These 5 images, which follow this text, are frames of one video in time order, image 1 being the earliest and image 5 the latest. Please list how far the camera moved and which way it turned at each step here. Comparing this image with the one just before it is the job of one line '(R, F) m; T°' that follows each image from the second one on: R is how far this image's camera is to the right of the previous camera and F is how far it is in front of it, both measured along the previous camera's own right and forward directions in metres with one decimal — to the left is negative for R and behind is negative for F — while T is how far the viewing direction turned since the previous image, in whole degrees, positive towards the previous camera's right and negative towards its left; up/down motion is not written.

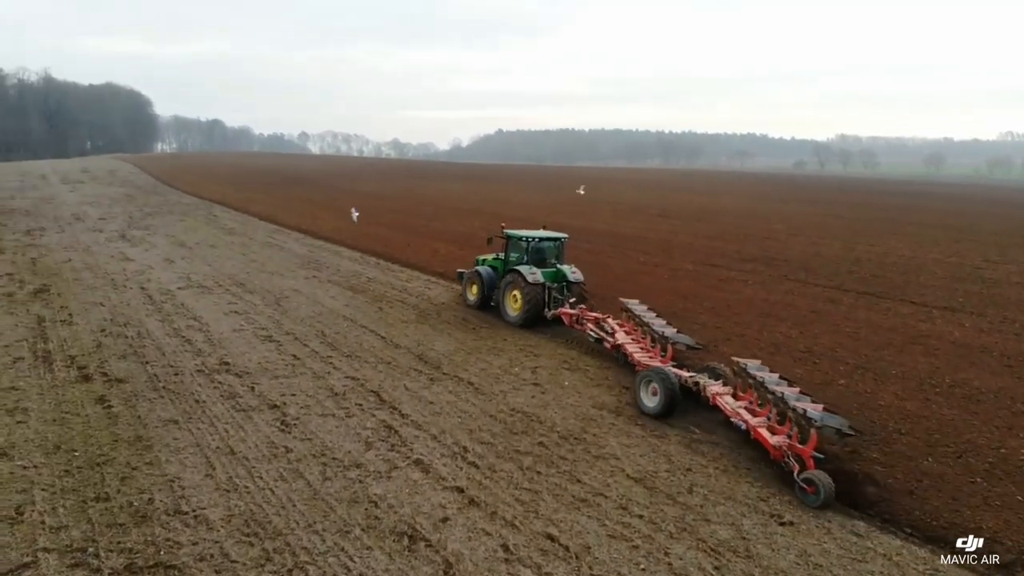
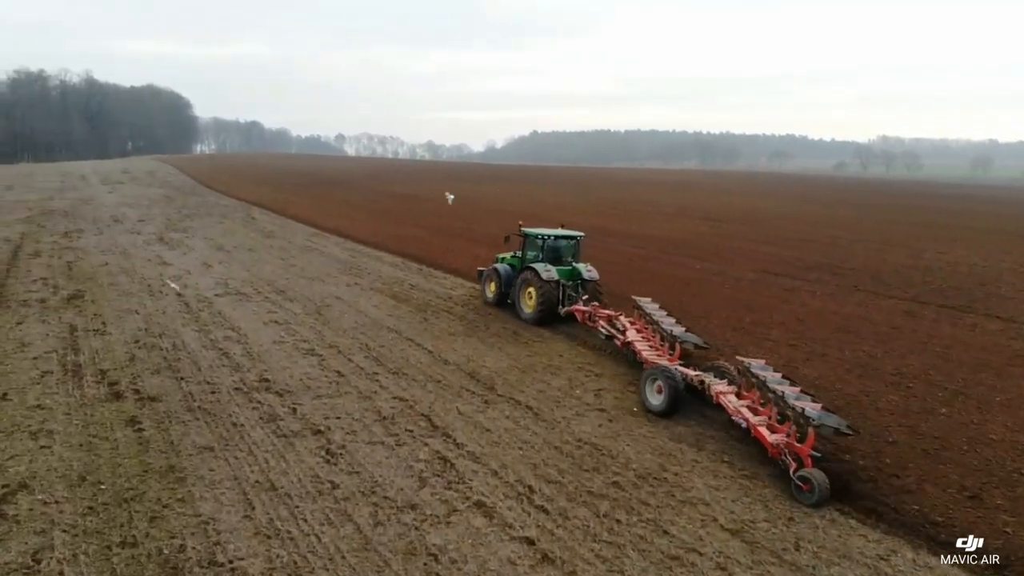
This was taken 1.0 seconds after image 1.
(-0.3, +0.8) m; -2°
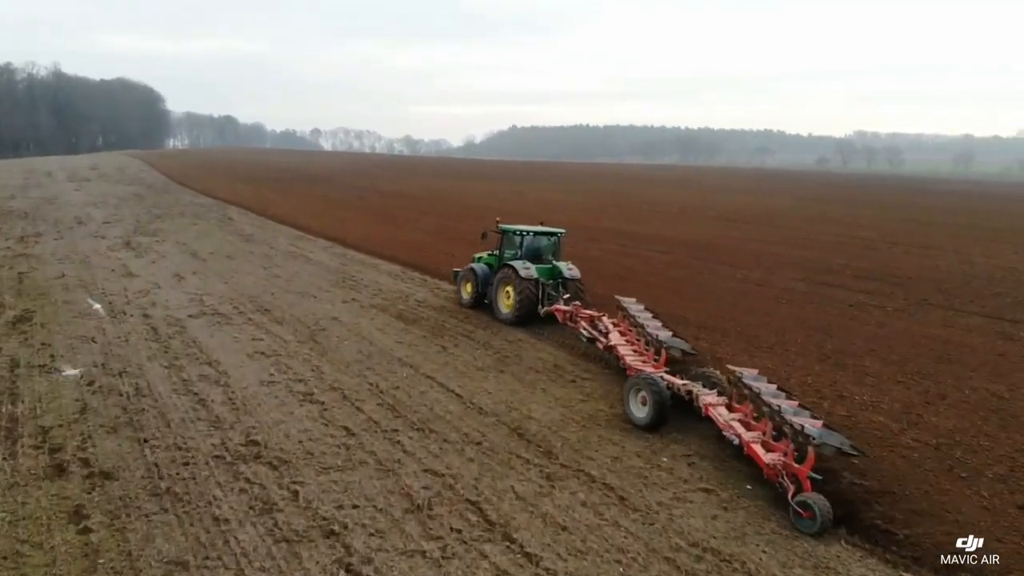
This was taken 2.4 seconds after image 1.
(-0.7, +2.1) m; +1°
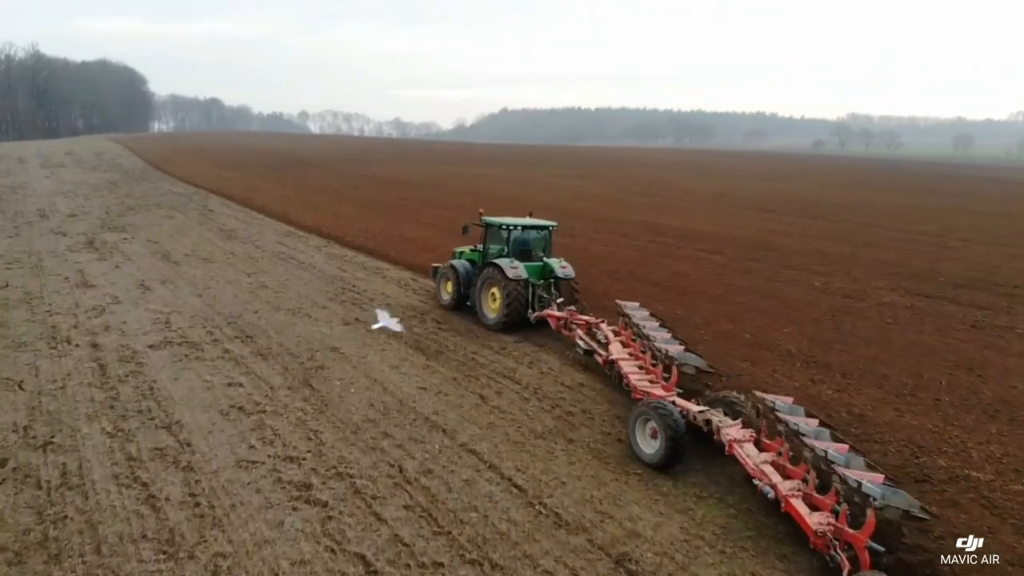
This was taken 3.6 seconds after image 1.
(-0.7, +2.6) m; +1°
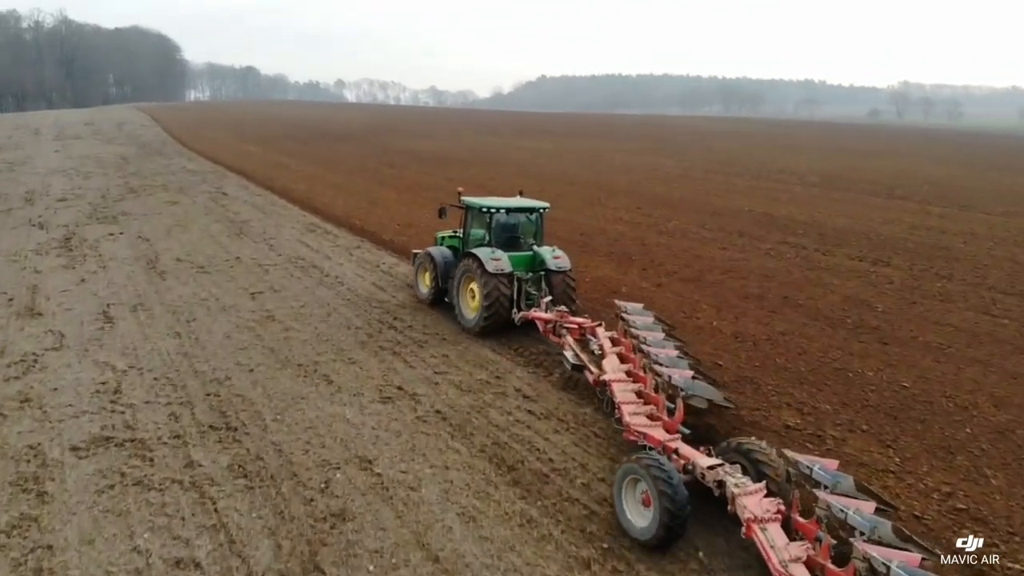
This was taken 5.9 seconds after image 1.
(-0.8, +4.0) m; -2°
